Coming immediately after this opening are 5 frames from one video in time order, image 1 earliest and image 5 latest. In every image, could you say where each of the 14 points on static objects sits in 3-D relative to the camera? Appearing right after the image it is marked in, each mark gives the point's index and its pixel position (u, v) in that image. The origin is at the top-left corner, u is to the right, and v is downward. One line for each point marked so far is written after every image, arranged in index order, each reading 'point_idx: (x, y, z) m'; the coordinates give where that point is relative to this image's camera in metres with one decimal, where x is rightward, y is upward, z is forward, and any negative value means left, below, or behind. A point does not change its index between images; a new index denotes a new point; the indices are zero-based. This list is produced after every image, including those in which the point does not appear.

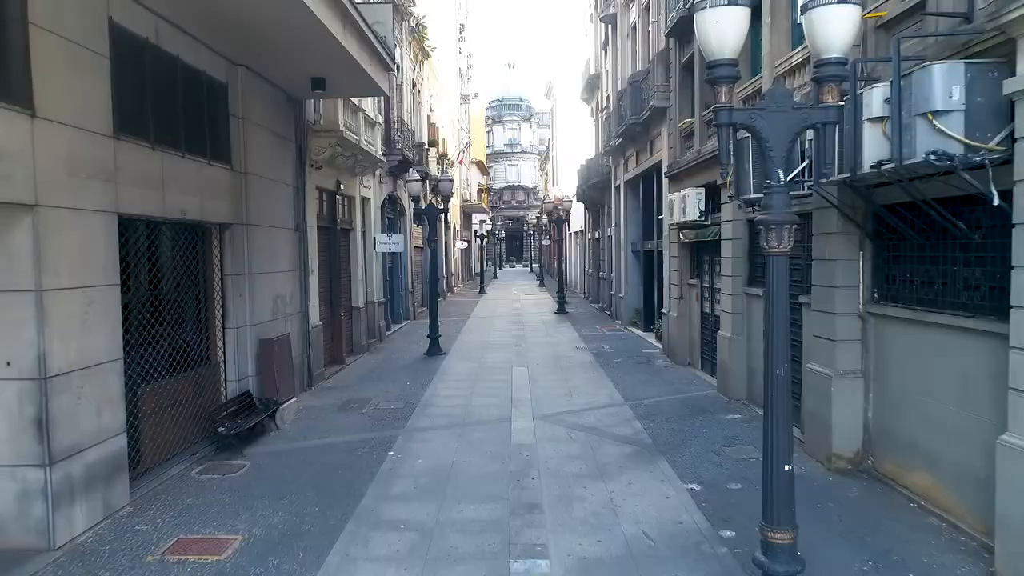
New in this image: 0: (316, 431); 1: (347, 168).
0: (-2.6, -1.9, +8.9) m
1: (-3.3, +2.4, +13.5) m
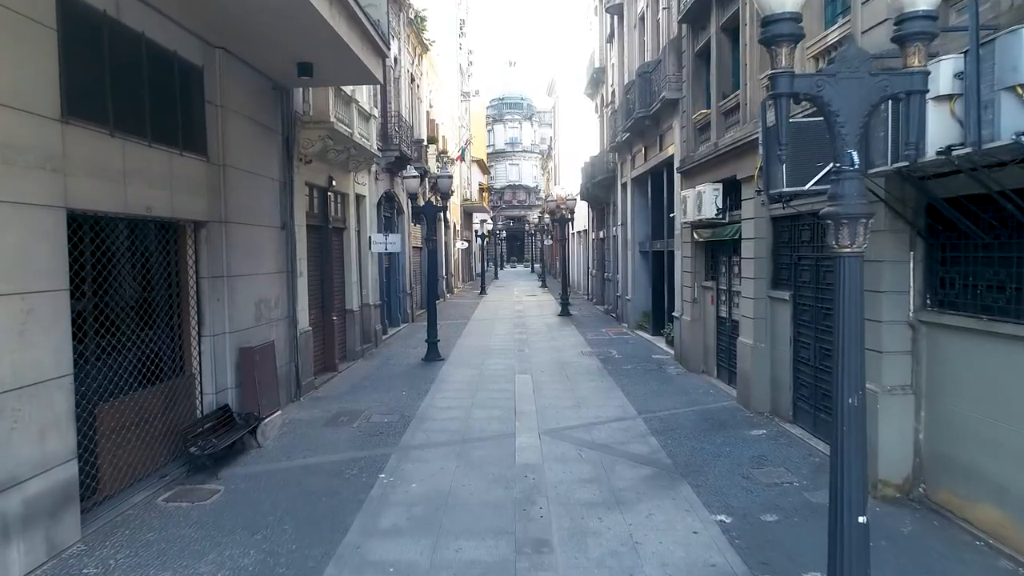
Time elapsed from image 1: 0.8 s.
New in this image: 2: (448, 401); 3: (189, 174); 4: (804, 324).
0: (-2.5, -1.9, +8.1) m
1: (-3.2, +2.4, +12.7) m
2: (-1.0, -1.7, +10.4) m
3: (-3.5, +1.3, +7.5) m
4: (+3.6, -0.4, +8.4) m
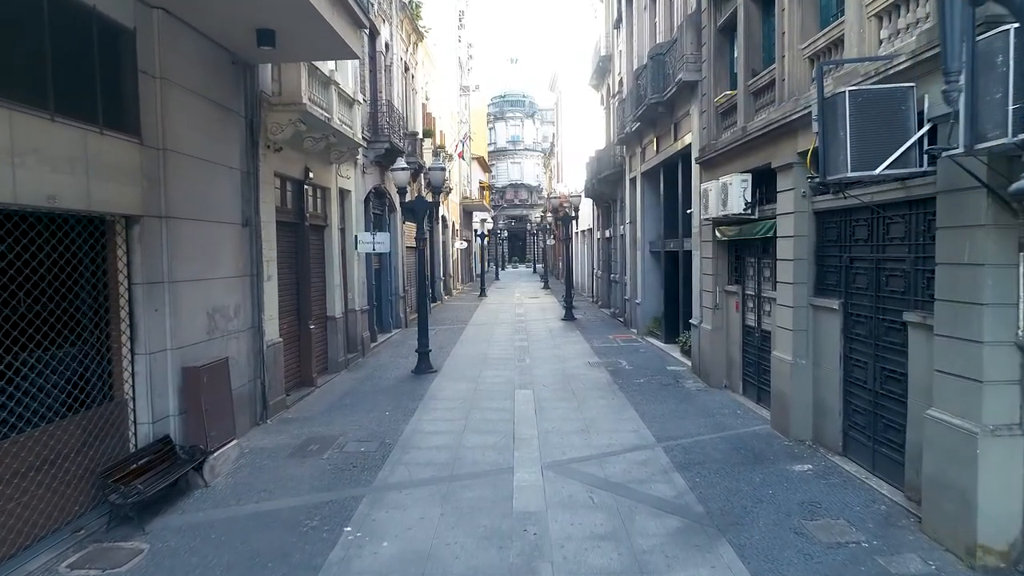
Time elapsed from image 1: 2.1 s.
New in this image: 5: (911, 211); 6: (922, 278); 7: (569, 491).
0: (-2.5, -2.0, +6.8) m
1: (-3.3, +2.3, +11.4) m
2: (-1.0, -1.8, +9.1) m
3: (-3.6, +1.2, +6.1) m
4: (+3.6, -0.5, +7.0) m
5: (+3.5, +0.7, +6.0) m
6: (+3.5, +0.1, +5.8) m
7: (+0.6, -2.0, +6.6) m
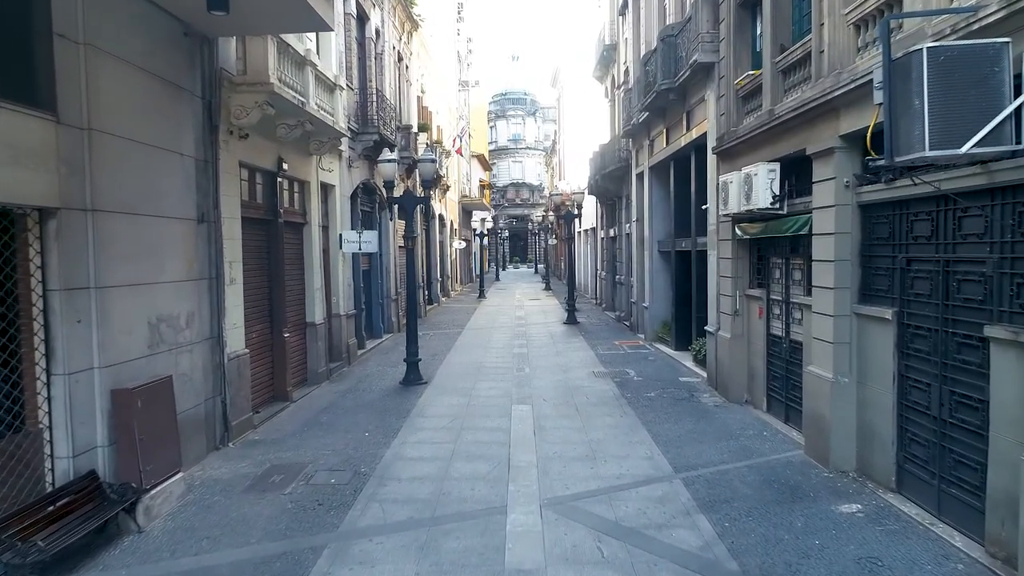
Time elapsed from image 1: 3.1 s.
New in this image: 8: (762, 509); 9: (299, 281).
0: (-2.6, -2.1, +5.6) m
1: (-3.3, +2.2, +10.3) m
2: (-1.1, -1.9, +7.9) m
3: (-3.6, +1.1, +5.0) m
4: (+3.5, -0.6, +5.9) m
5: (+3.5, +0.6, +4.9) m
6: (+3.5, 0.0, +4.7) m
7: (+0.5, -2.0, +5.5) m
8: (+2.2, -2.0, +6.0) m
9: (-3.5, +0.1, +11.2) m
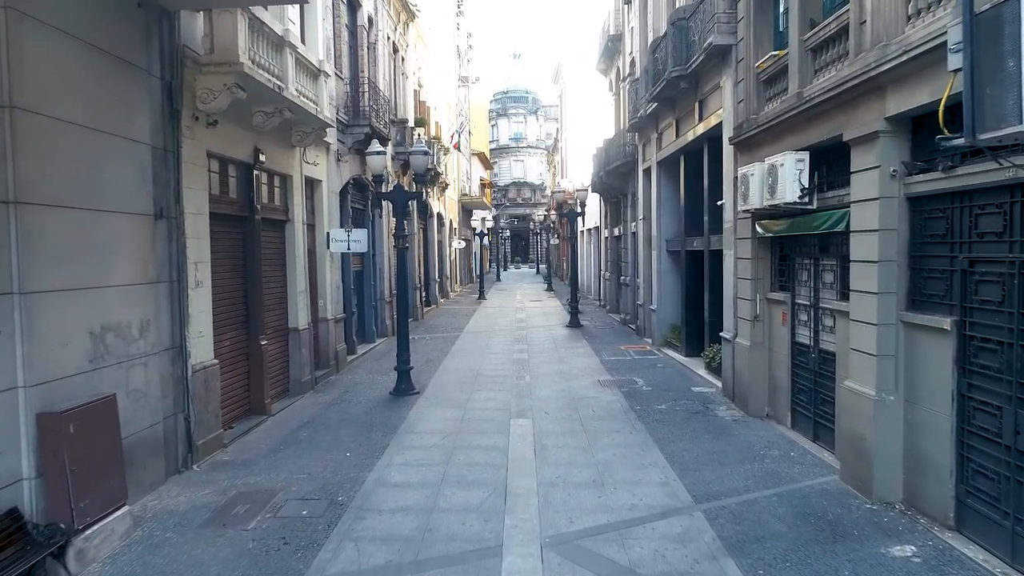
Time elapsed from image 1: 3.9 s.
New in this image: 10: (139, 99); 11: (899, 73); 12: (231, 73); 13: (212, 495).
0: (-2.6, -2.1, +4.8) m
1: (-3.3, +2.2, +9.4) m
2: (-1.1, -1.9, +7.1) m
3: (-3.7, +1.1, +4.1) m
4: (+3.5, -0.6, +5.0) m
5: (+3.4, +0.6, +4.0) m
6: (+3.4, 0.0, +3.8) m
7: (+0.5, -2.1, +4.6) m
8: (+2.2, -2.0, +5.1) m
9: (-3.5, +0.1, +10.3) m
10: (-3.5, +1.8, +6.5) m
11: (+3.1, +1.7, +5.5) m
12: (-3.1, +2.4, +7.4) m
13: (-2.8, -2.0, +6.4) m
